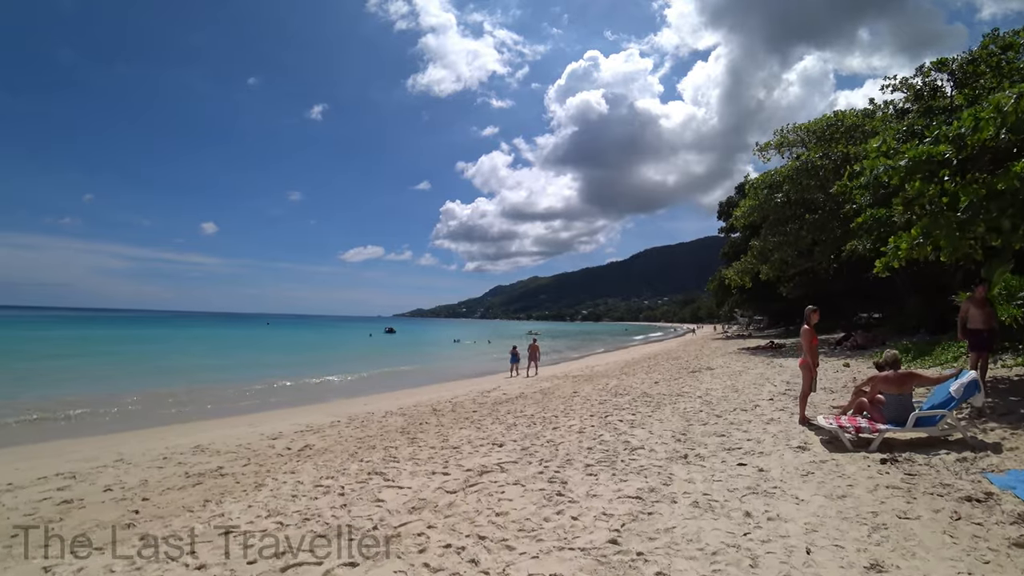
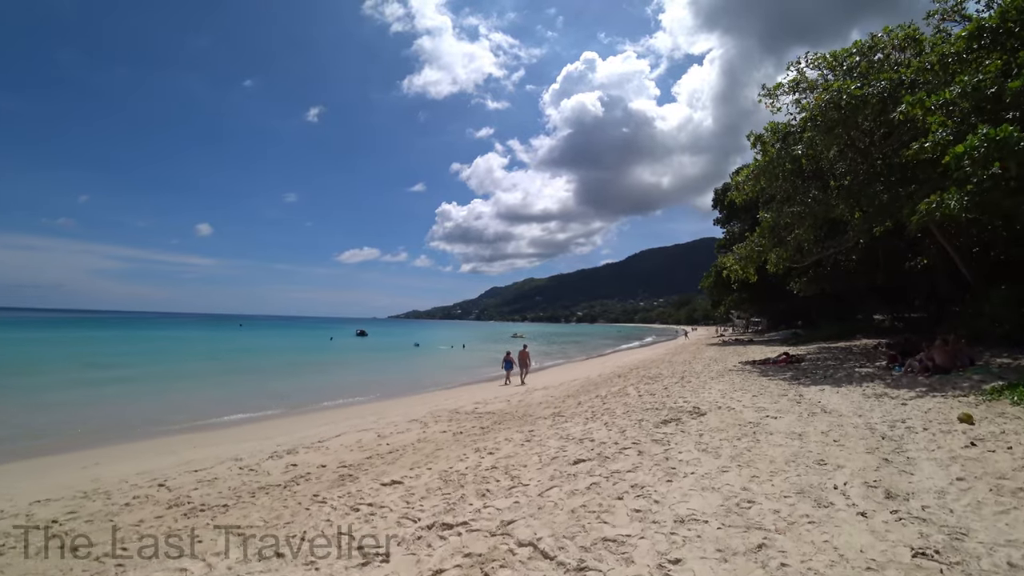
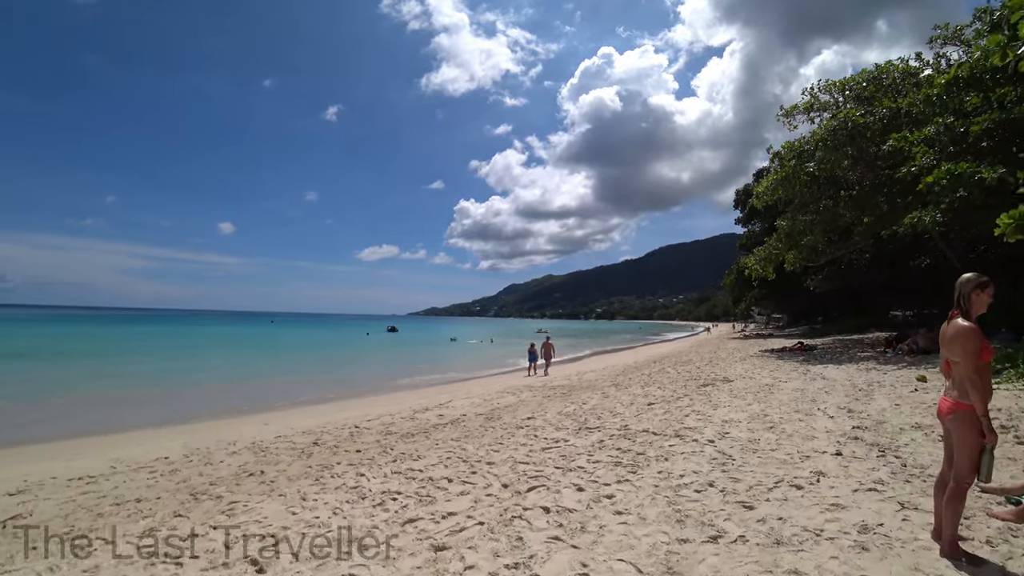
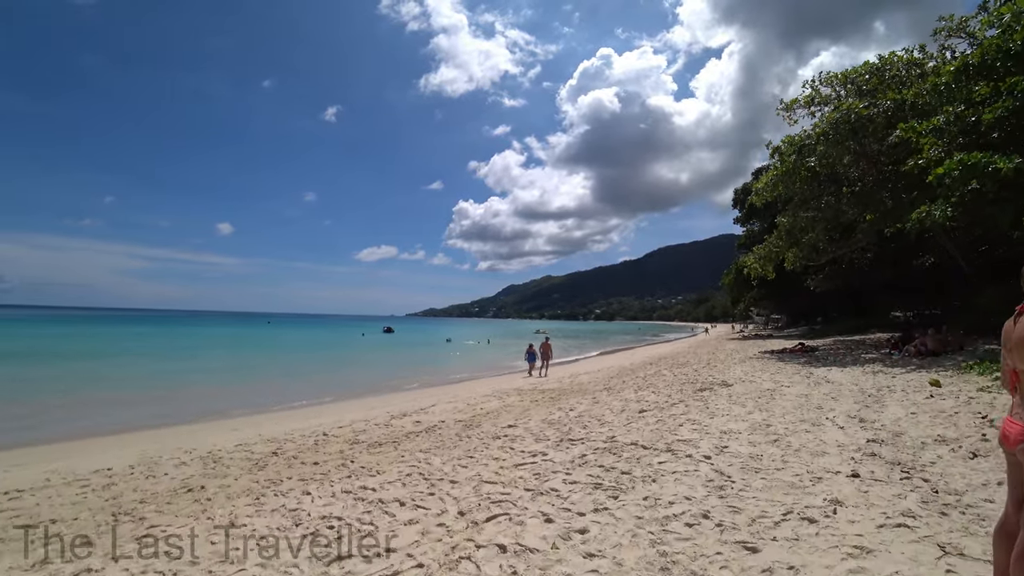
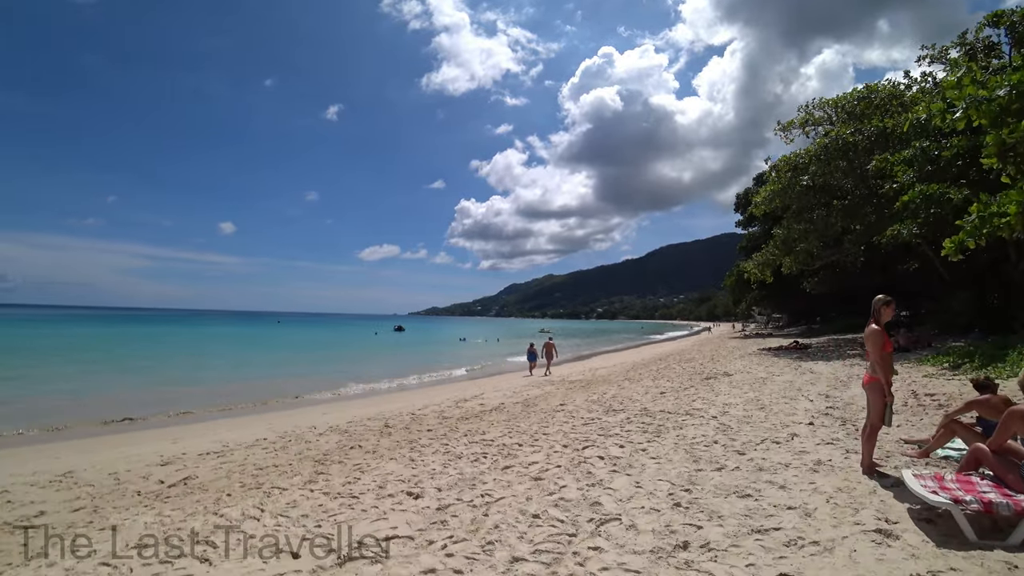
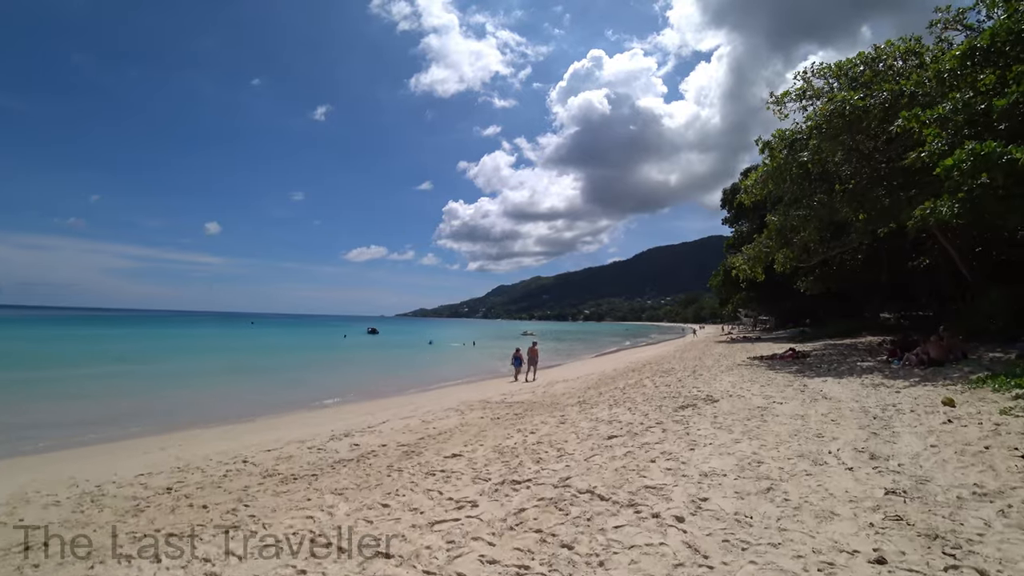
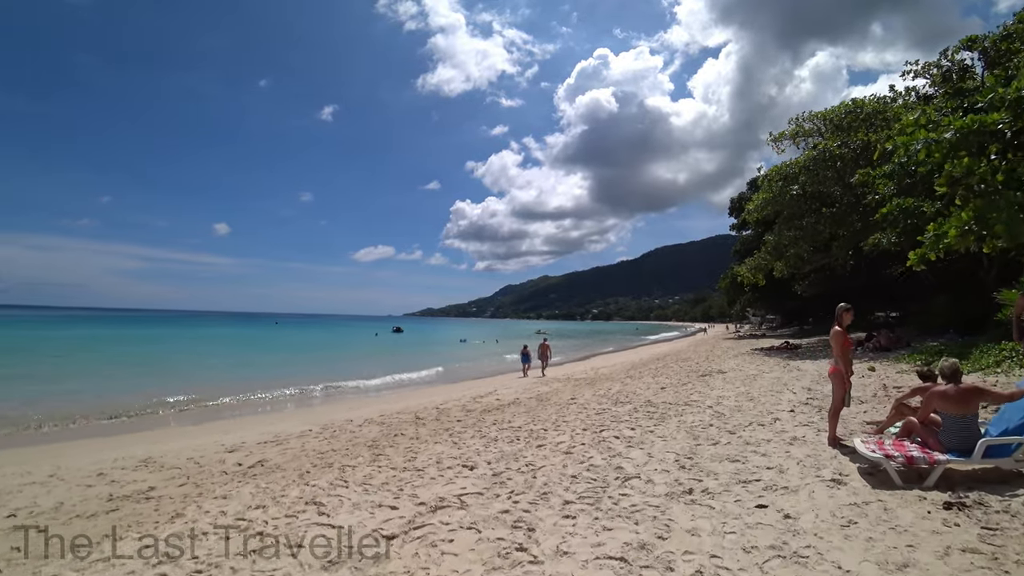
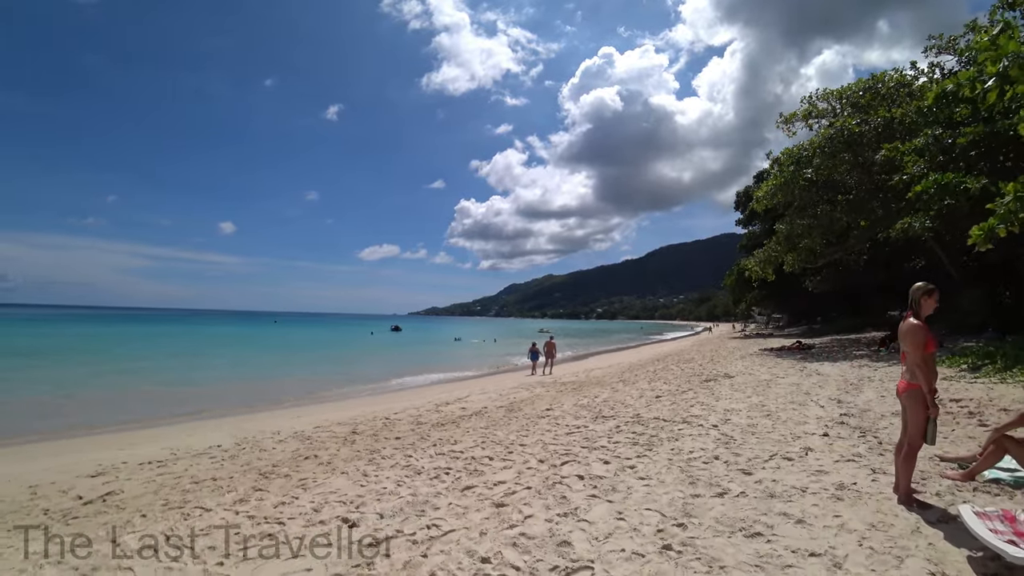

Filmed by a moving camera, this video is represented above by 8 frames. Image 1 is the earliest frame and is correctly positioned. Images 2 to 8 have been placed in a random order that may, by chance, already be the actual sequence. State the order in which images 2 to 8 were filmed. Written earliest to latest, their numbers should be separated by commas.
7, 5, 8, 3, 4, 6, 2
